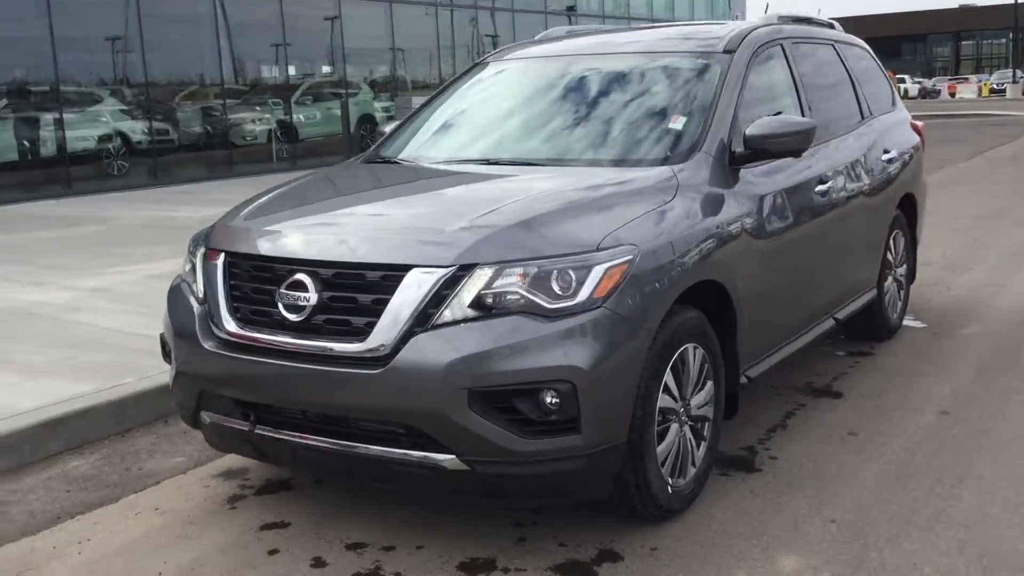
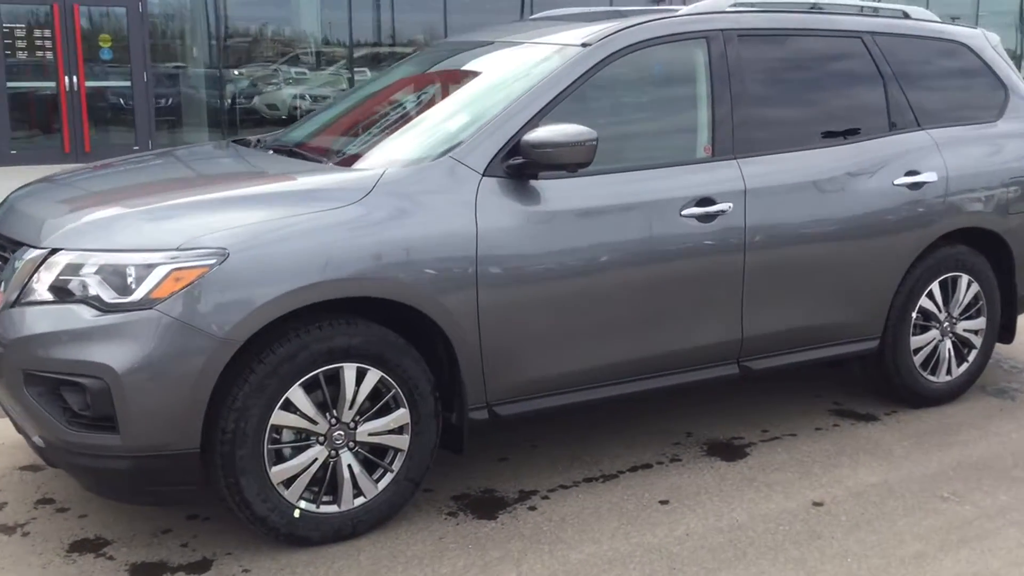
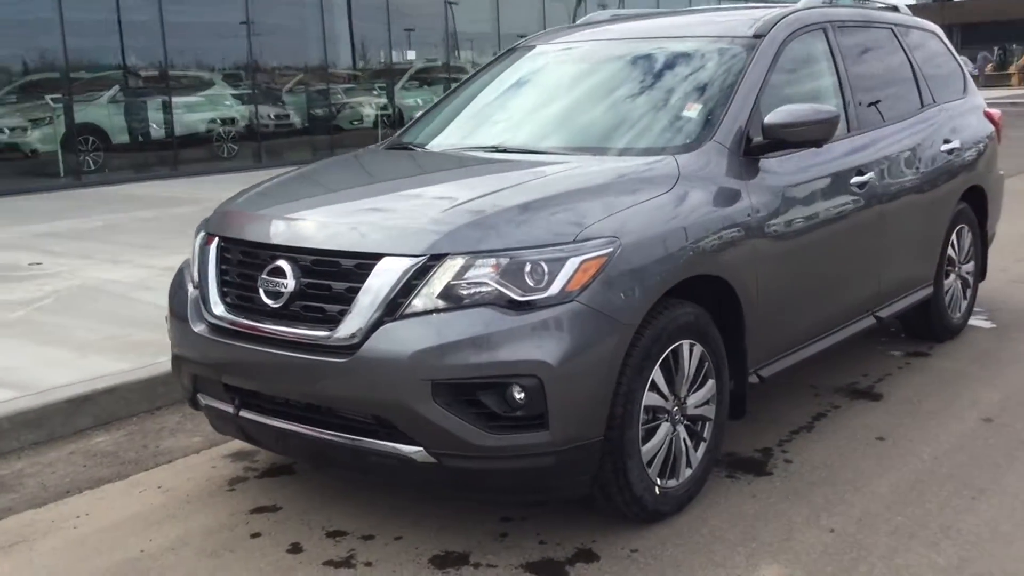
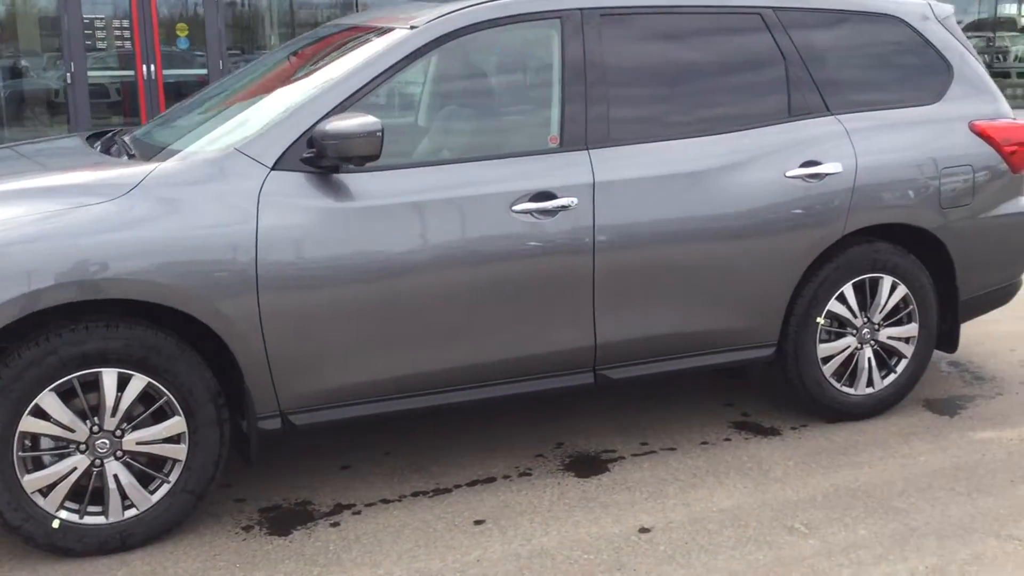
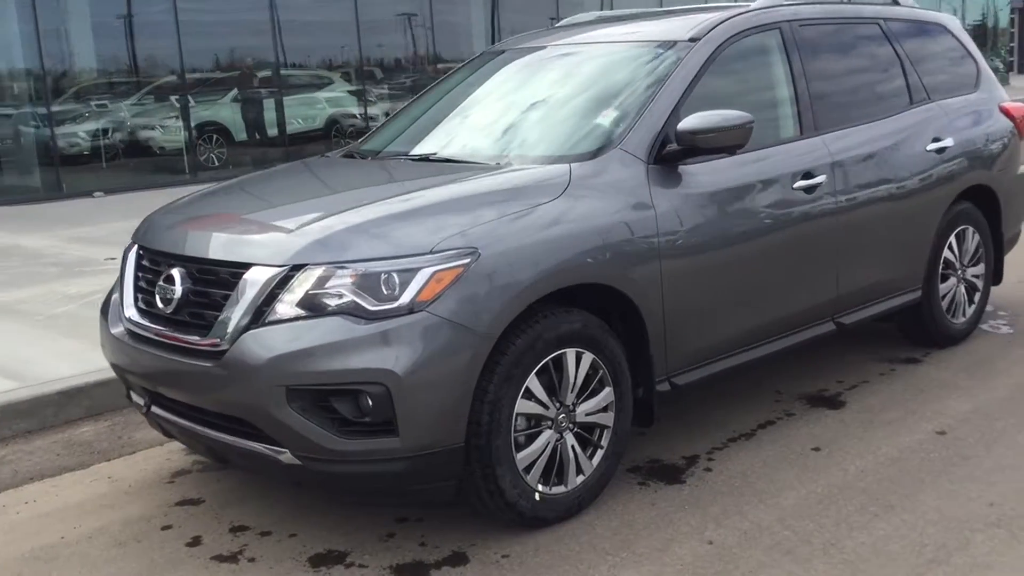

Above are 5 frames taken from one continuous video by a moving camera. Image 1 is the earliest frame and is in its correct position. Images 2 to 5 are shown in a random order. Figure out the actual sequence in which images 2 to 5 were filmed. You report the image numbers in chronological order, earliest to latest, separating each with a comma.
3, 5, 2, 4
